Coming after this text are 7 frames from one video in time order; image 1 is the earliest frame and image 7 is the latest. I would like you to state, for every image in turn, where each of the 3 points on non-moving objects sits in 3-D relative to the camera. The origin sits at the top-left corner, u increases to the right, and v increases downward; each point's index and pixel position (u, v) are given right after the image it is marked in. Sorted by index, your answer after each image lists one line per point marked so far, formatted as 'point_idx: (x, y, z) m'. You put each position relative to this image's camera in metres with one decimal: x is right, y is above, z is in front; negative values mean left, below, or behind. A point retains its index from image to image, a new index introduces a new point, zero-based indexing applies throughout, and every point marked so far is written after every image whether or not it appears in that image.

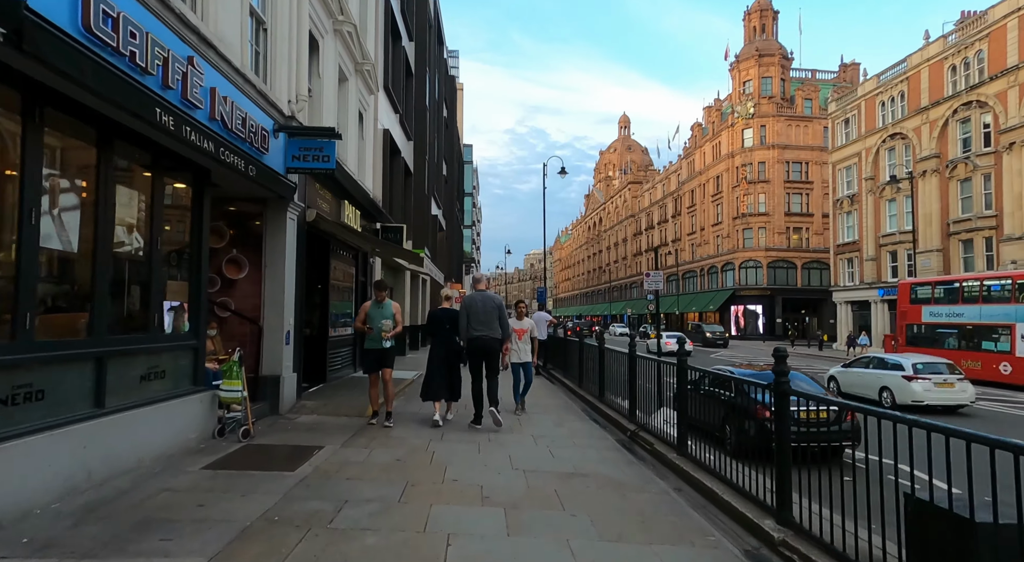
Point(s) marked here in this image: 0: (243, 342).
0: (-3.9, -0.9, +8.3) m
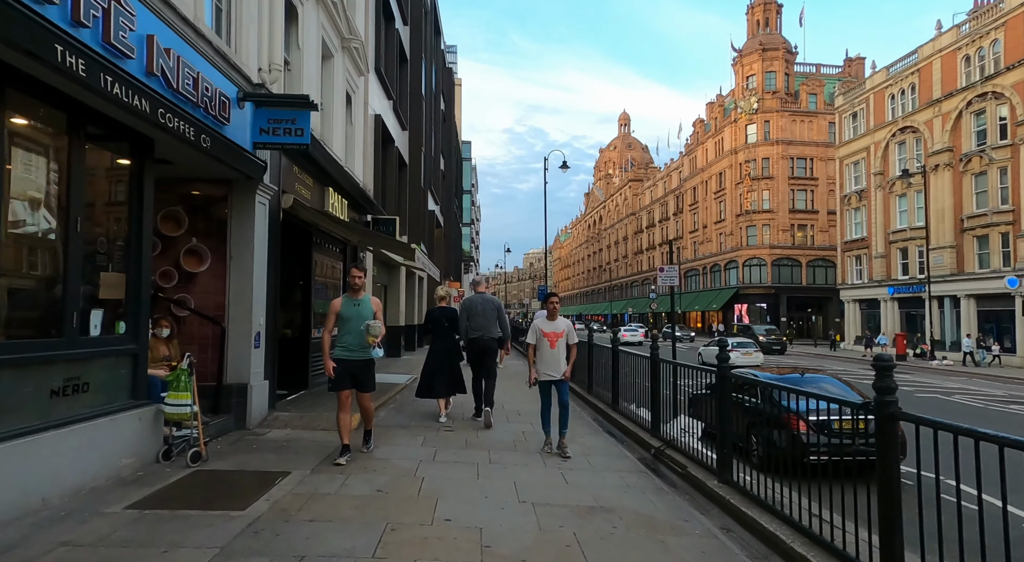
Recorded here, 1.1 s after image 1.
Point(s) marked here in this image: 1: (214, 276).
0: (-3.8, -0.8, +7.2) m
1: (-3.7, +0.1, +7.2) m
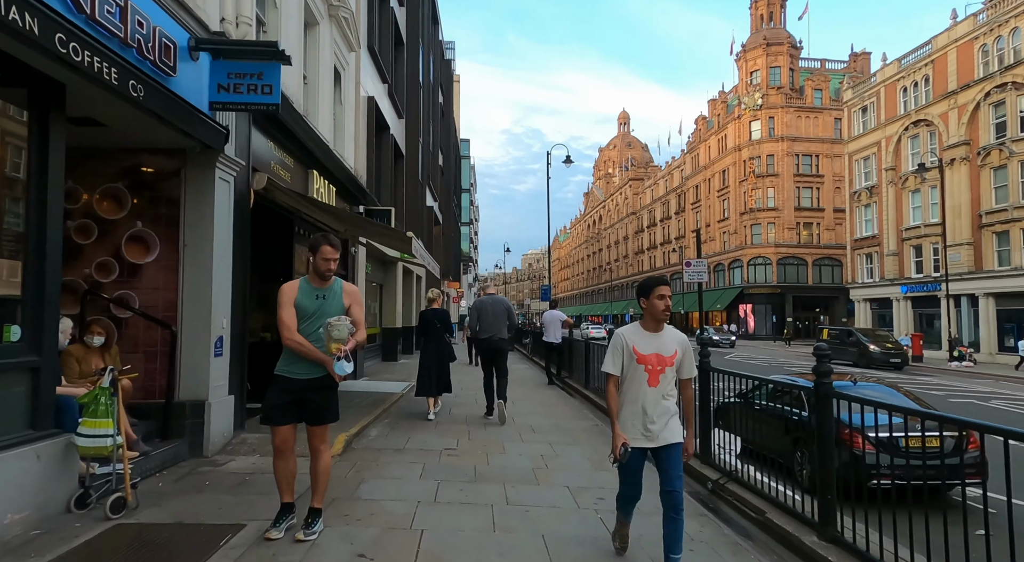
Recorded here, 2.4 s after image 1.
0: (-3.6, -0.7, +5.8) m
1: (-3.5, +0.1, +5.9) m
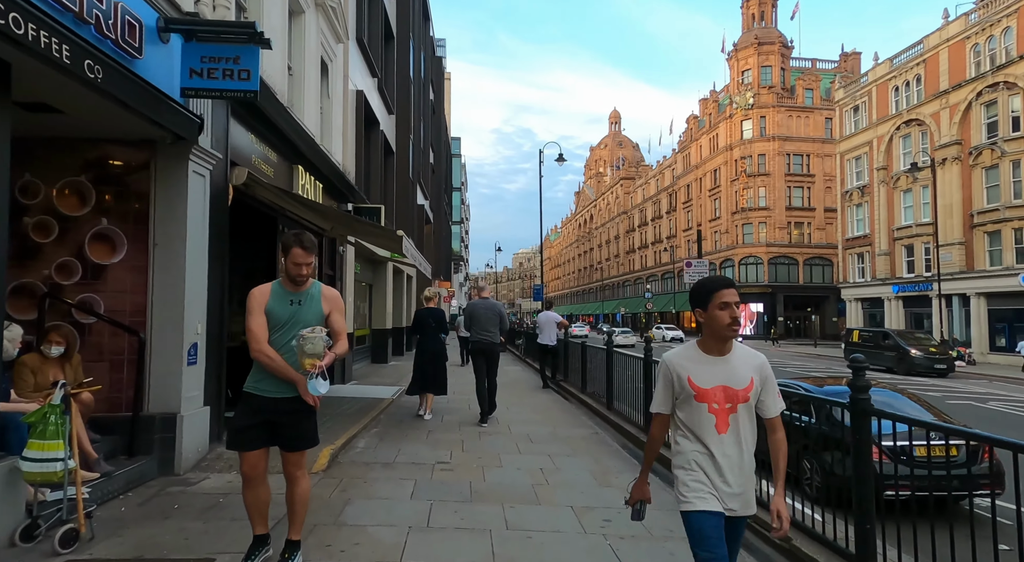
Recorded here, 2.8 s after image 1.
0: (-3.6, -0.8, +5.3) m
1: (-3.5, +0.1, +5.4) m
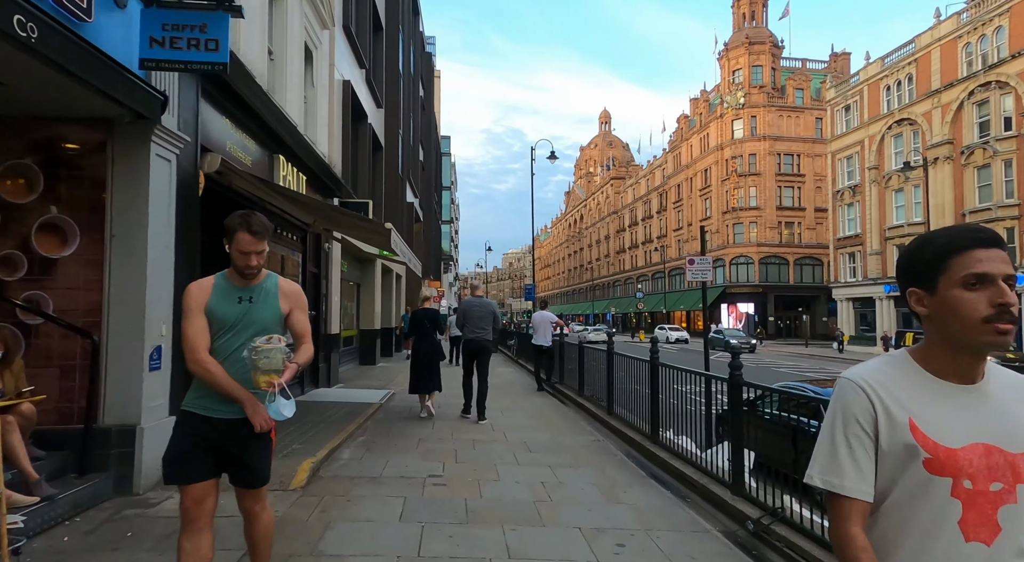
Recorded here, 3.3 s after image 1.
0: (-3.6, -0.7, +4.7) m
1: (-3.5, +0.1, +4.8) m
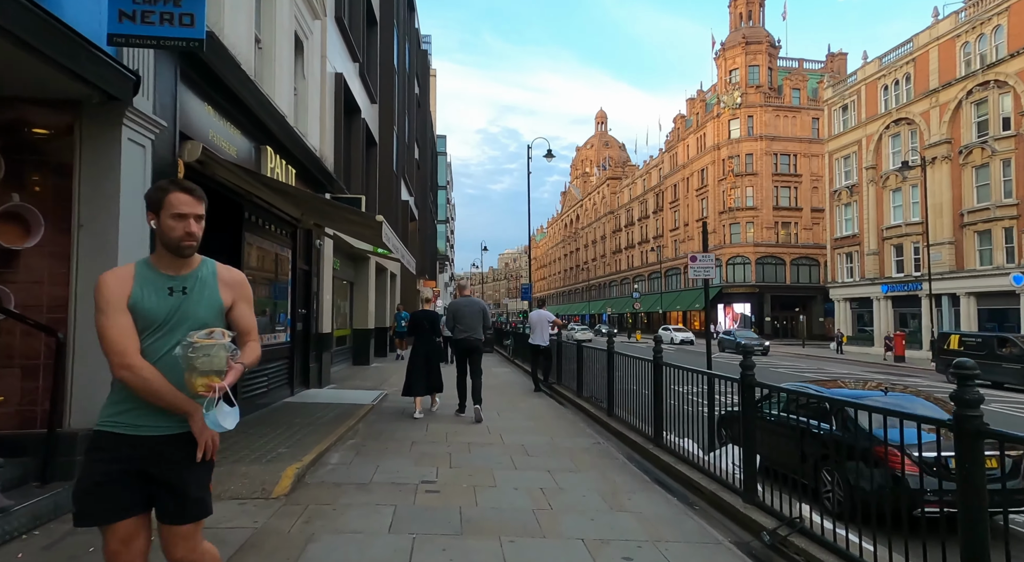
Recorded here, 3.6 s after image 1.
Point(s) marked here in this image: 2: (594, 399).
0: (-3.7, -0.7, +4.4) m
1: (-3.5, +0.2, +4.5) m
2: (+1.4, -2.0, +10.0) m
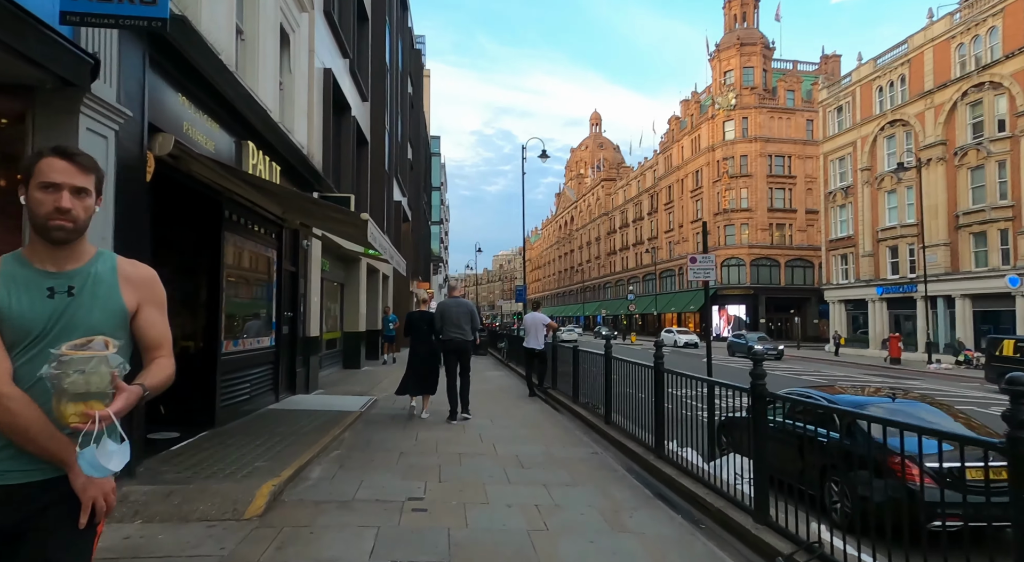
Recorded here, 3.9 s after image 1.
0: (-3.7, -0.7, +4.0) m
1: (-3.6, +0.2, +4.1) m
2: (+1.3, -2.0, +9.6) m
